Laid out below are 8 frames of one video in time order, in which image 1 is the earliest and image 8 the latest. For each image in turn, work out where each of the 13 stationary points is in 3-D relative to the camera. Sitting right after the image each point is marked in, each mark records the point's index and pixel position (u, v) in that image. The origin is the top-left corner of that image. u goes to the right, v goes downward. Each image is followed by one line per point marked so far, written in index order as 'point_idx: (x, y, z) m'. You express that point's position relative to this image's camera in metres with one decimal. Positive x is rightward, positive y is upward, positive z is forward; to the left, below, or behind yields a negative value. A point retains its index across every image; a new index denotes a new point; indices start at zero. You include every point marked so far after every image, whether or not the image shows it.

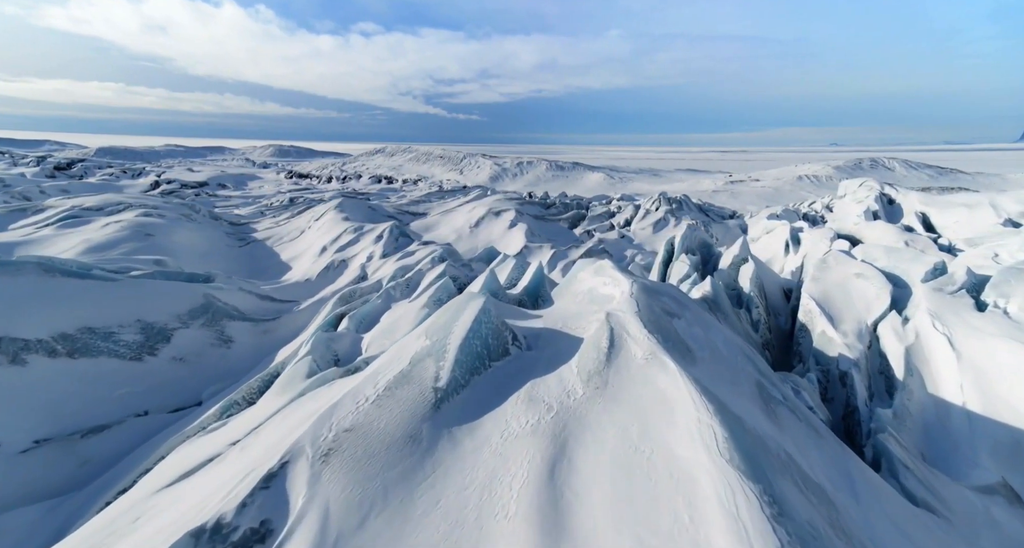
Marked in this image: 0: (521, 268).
0: (+0.2, +0.1, +10.9) m
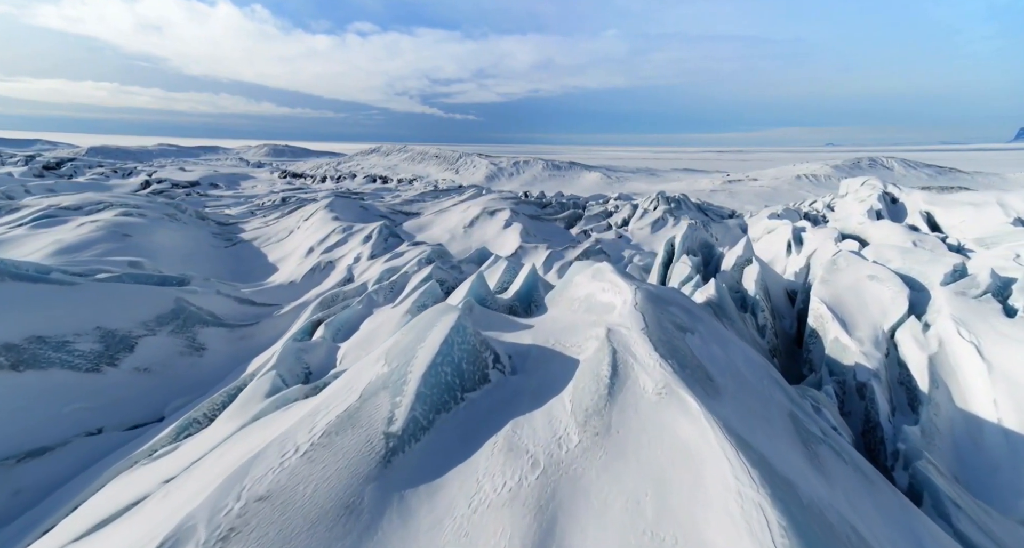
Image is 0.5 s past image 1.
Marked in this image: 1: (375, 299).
0: (0.0, +0.1, +10.2) m
1: (-3.0, -0.5, +9.8) m
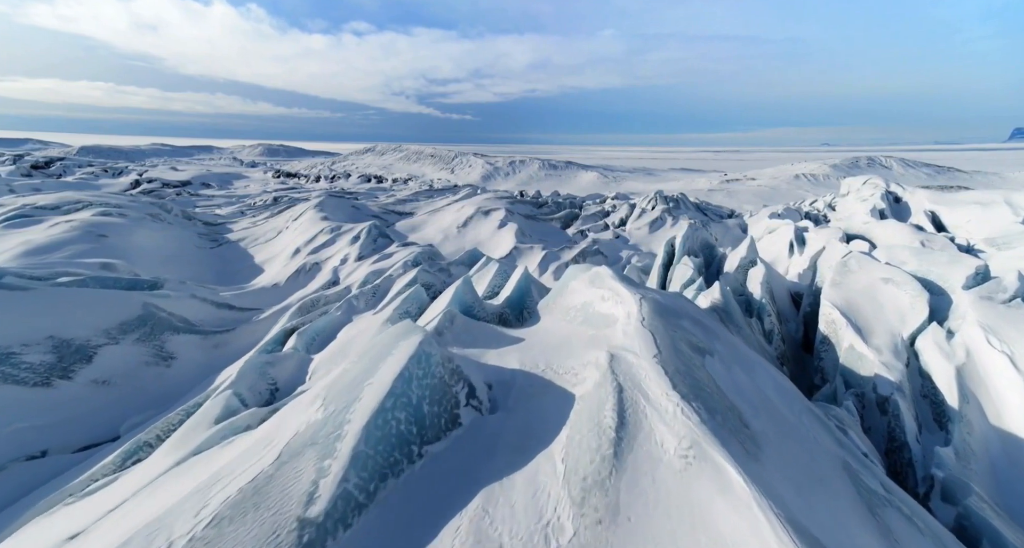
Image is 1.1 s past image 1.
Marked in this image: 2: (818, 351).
0: (-0.1, 0.0, +9.5) m
1: (-3.1, -0.6, +9.1) m
2: (+6.3, -1.6, +9.4) m
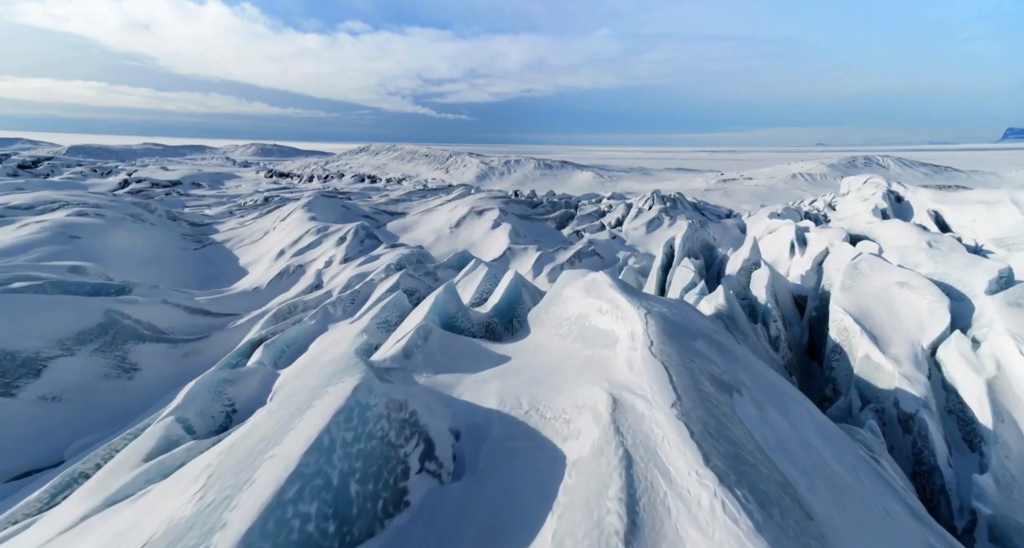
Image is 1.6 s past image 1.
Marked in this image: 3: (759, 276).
0: (-0.3, -0.1, +8.9) m
1: (-3.3, -0.7, +8.4) m
2: (+6.1, -1.7, +8.8) m
3: (+6.4, -0.1, +11.8) m
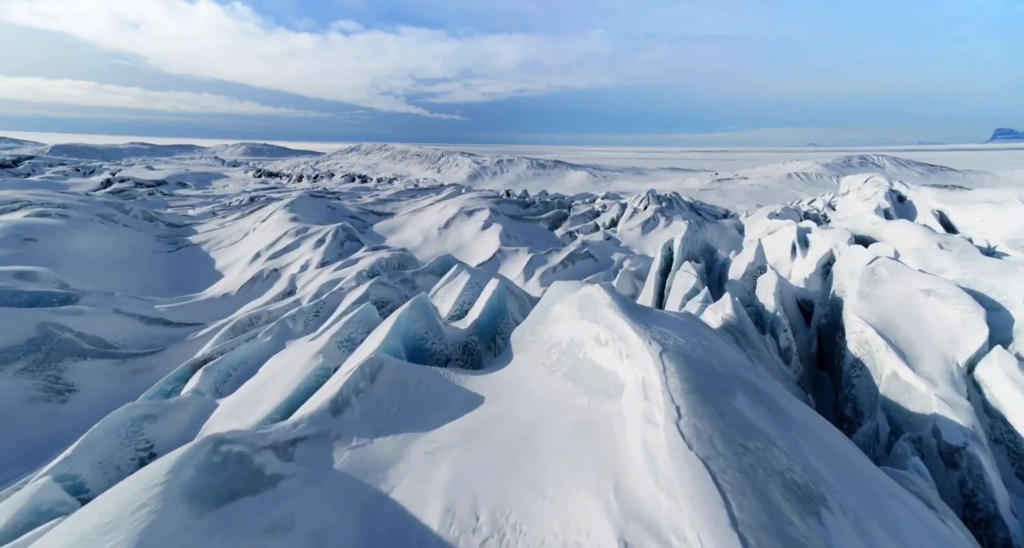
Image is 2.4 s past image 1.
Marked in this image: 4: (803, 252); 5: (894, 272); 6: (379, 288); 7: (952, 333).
0: (-0.6, -0.2, +7.9) m
1: (-3.6, -0.8, +7.4) m
2: (+5.9, -1.8, +8.0) m
3: (+6.1, -0.2, +11.0) m
4: (+11.2, +0.8, +17.6) m
5: (+7.3, 0.0, +8.8) m
6: (-2.3, -0.2, +7.9) m
7: (+6.9, -0.9, +7.2) m
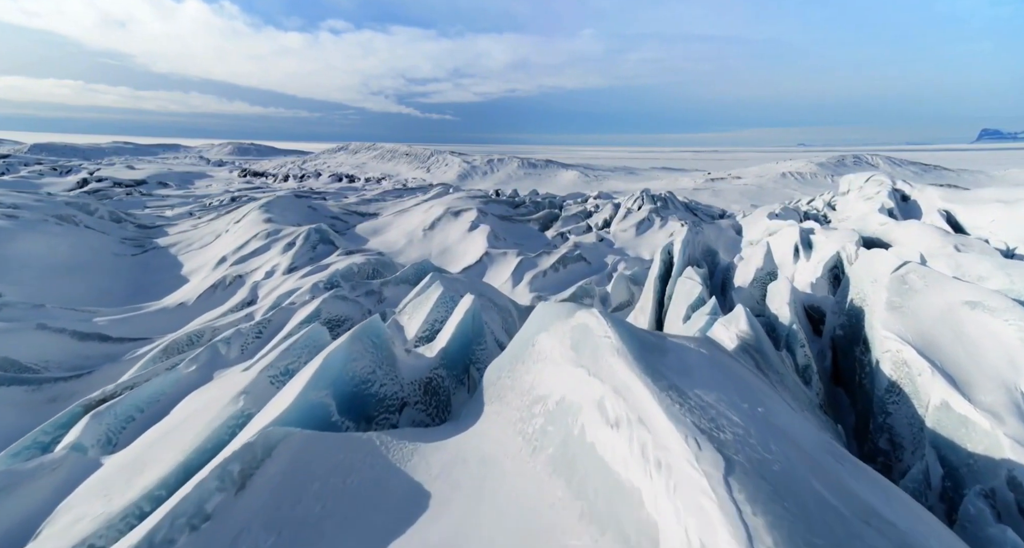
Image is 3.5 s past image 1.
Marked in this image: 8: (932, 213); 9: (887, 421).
0: (-0.9, -0.4, +6.7) m
1: (-3.8, -1.0, +6.2) m
2: (+5.6, -1.9, +6.9) m
3: (+5.7, -0.3, +9.9) m
4: (+10.7, +0.7, +16.6) m
5: (+7.0, -0.1, +7.7) m
6: (-2.6, -0.4, +6.6) m
7: (+6.6, -1.1, +6.1) m
8: (+17.7, +2.6, +19.3) m
9: (+5.5, -2.2, +6.7) m
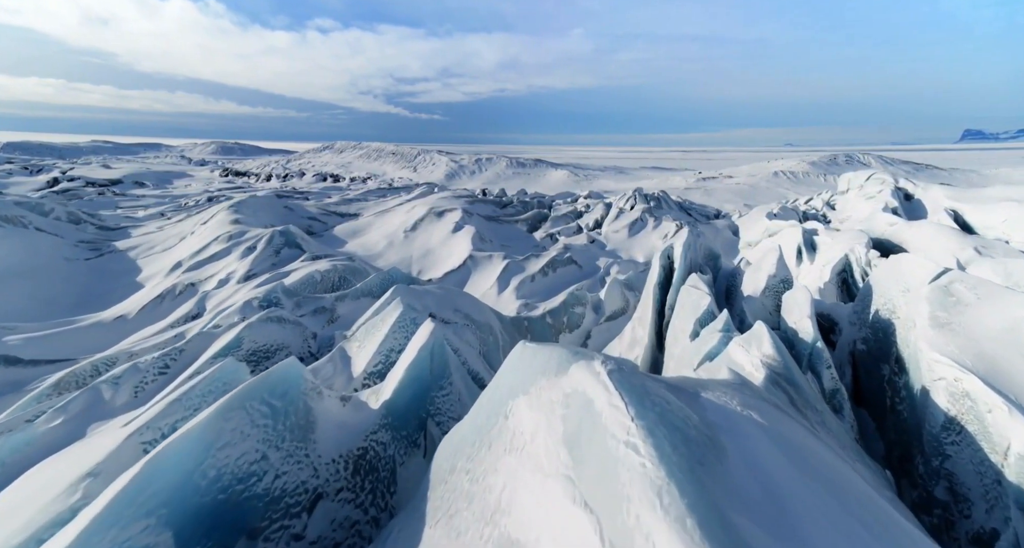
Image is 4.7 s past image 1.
0: (-1.2, -0.6, +5.4) m
1: (-4.1, -1.2, +4.8) m
2: (+5.3, -2.1, +5.7) m
3: (+5.4, -0.5, +8.7) m
4: (+10.2, +0.6, +15.6) m
5: (+6.7, -0.3, +6.6) m
6: (-2.8, -0.6, +5.3) m
7: (+6.4, -1.2, +5.0) m
8: (+17.1, +2.5, +18.4) m
9: (+5.3, -2.3, +5.6) m
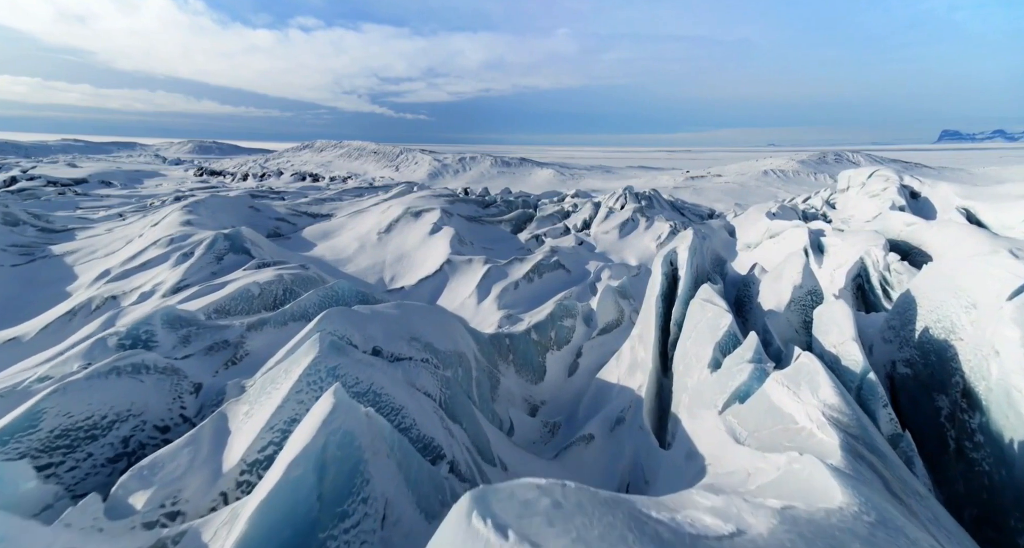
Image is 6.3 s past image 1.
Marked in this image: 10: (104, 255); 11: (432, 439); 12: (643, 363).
0: (-1.4, -0.8, +3.7) m
1: (-4.3, -1.5, +3.0) m
2: (+5.0, -2.3, +4.2) m
3: (+5.0, -0.7, +7.2) m
4: (+9.7, +0.4, +14.2) m
5: (+6.4, -0.4, +5.1) m
6: (-3.1, -0.8, +3.5) m
7: (+6.1, -1.4, +3.4) m
8: (+16.5, +2.3, +17.2) m
9: (+5.0, -2.5, +4.0) m
10: (-16.4, +0.7, +18.4) m
11: (-0.7, -1.4, +4.0) m
12: (+2.4, -1.6, +8.2) m
